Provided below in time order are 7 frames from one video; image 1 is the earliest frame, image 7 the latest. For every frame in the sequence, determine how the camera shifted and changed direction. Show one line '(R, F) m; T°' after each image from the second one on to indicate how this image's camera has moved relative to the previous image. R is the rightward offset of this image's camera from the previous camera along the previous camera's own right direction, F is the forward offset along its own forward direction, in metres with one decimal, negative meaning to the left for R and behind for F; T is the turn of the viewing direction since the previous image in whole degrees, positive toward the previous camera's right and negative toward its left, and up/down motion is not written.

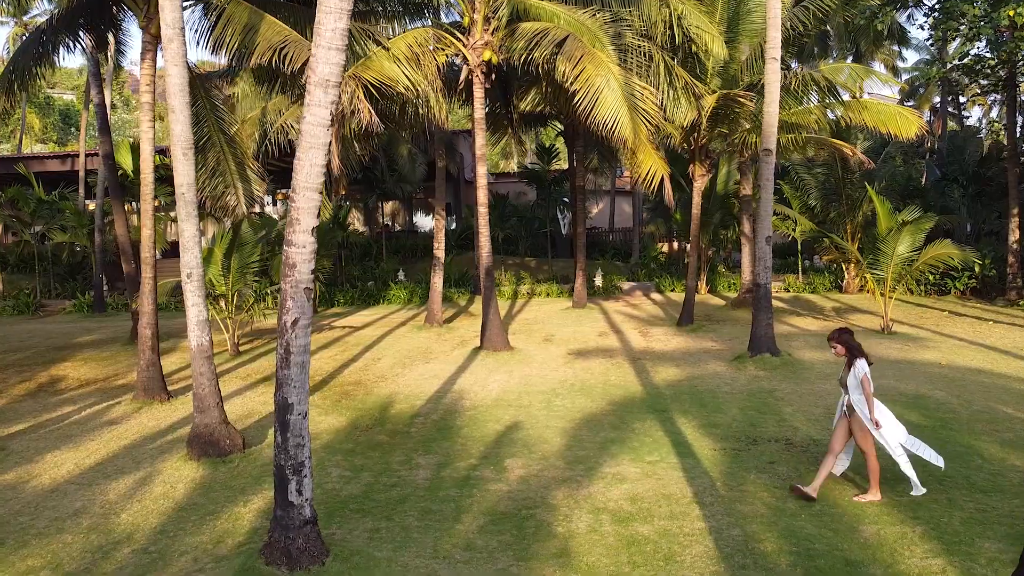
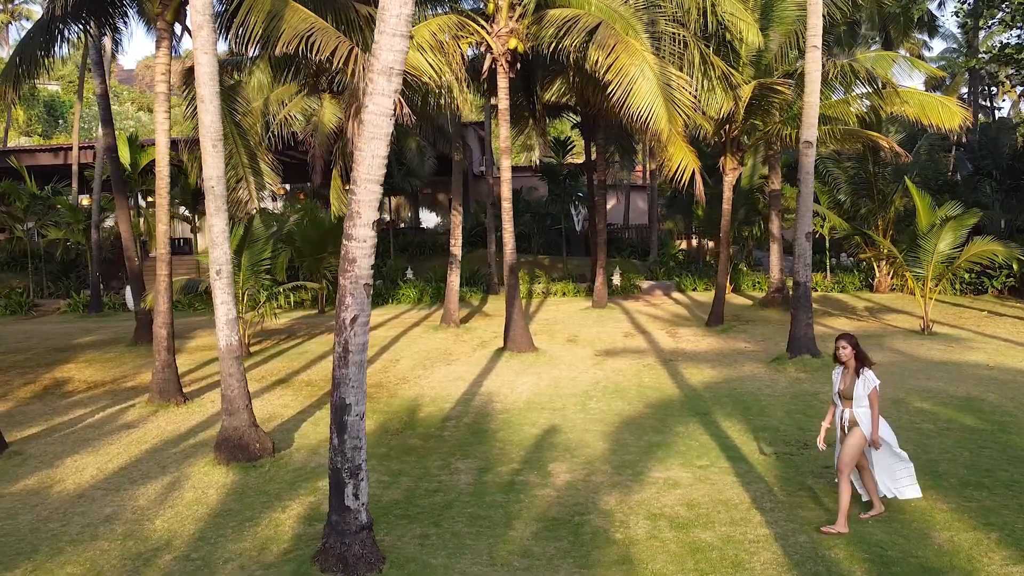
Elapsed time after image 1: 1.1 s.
(-0.6, +0.2) m; +1°
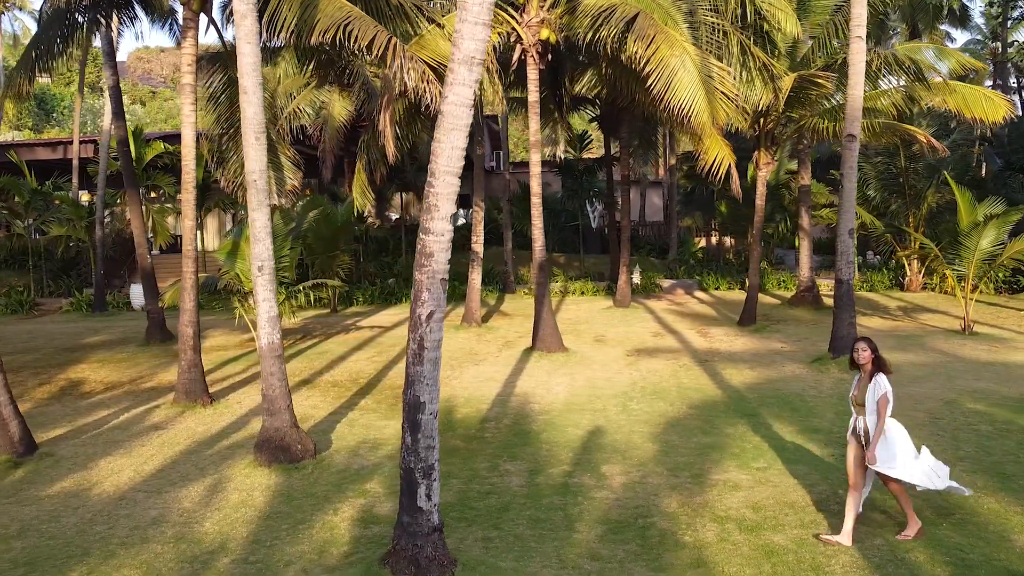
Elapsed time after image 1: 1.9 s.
(-0.7, +0.1) m; +1°
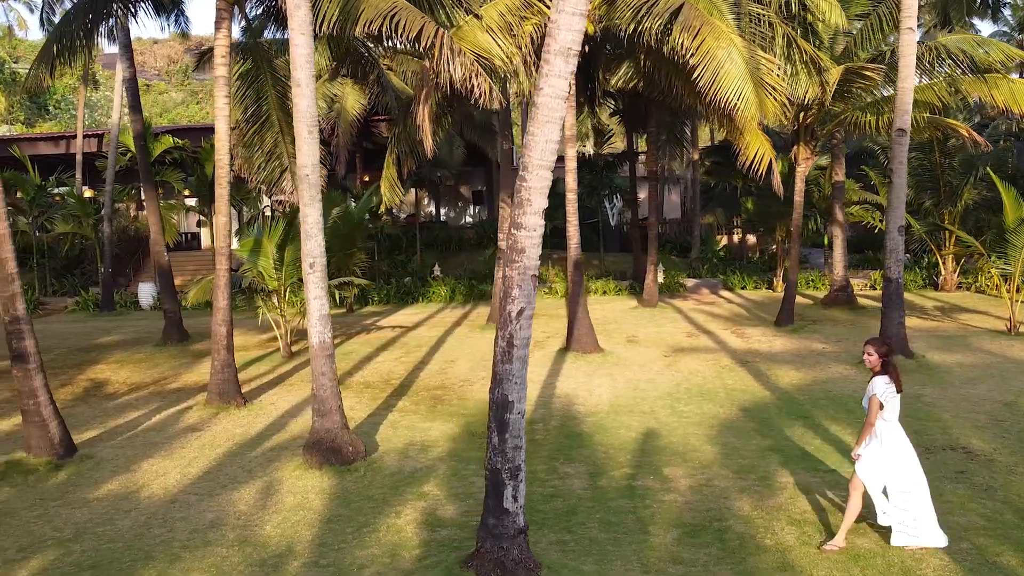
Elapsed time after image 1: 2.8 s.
(-0.7, +0.1) m; +1°
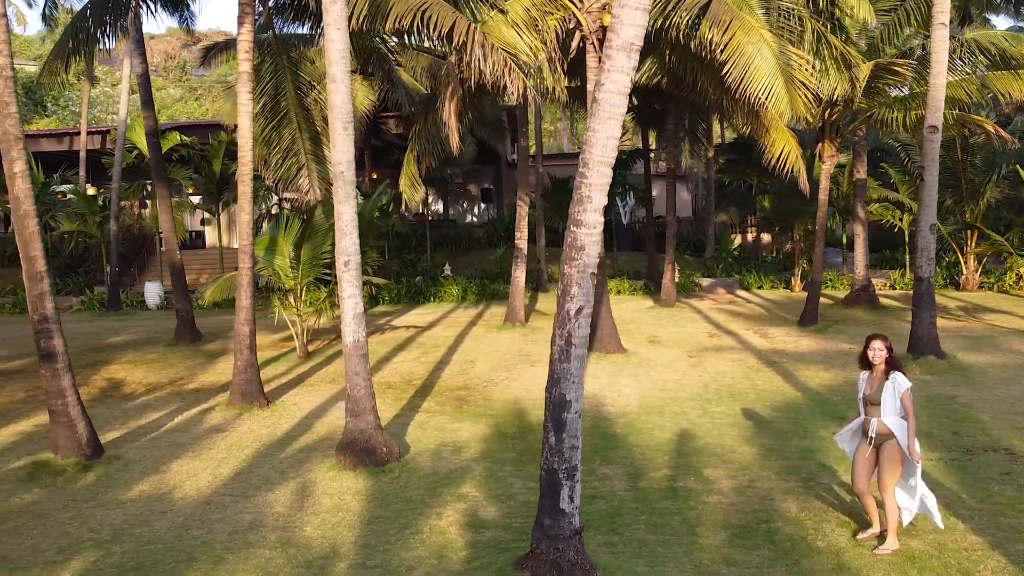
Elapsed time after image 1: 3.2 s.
(-0.5, +0.1) m; +1°
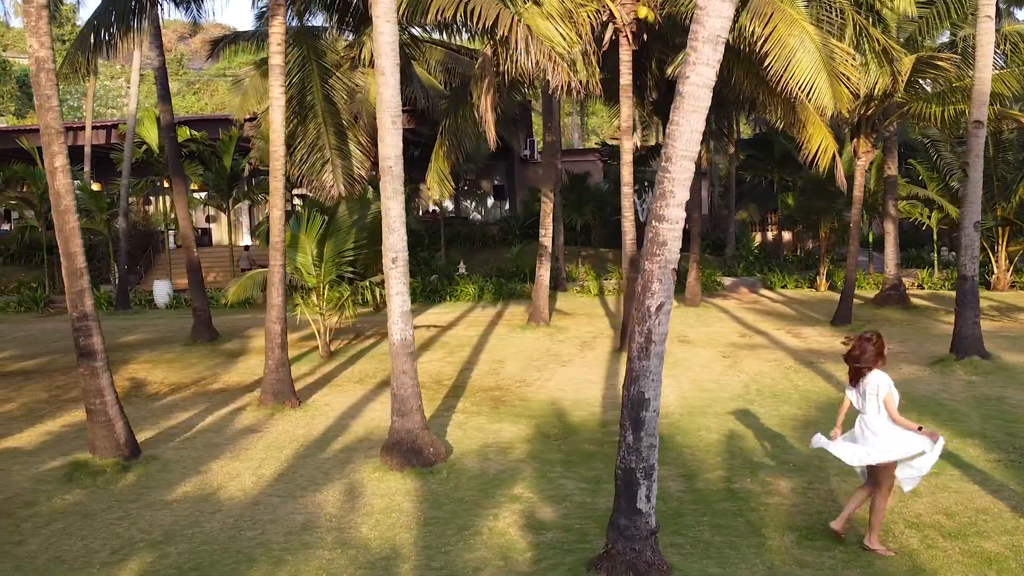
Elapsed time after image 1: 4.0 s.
(-0.6, +0.1) m; +1°
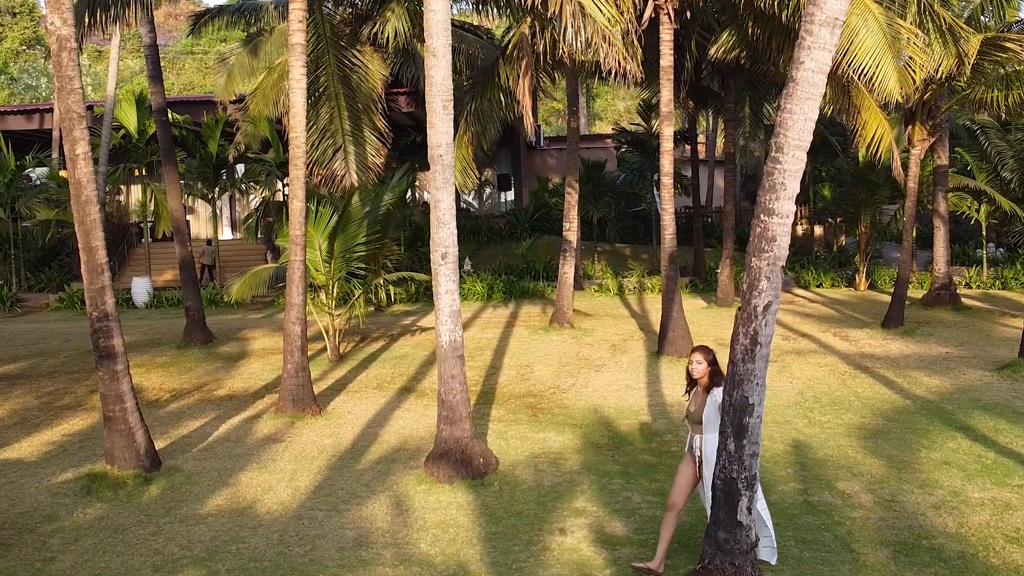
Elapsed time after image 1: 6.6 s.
(-0.6, +0.6) m; +1°
